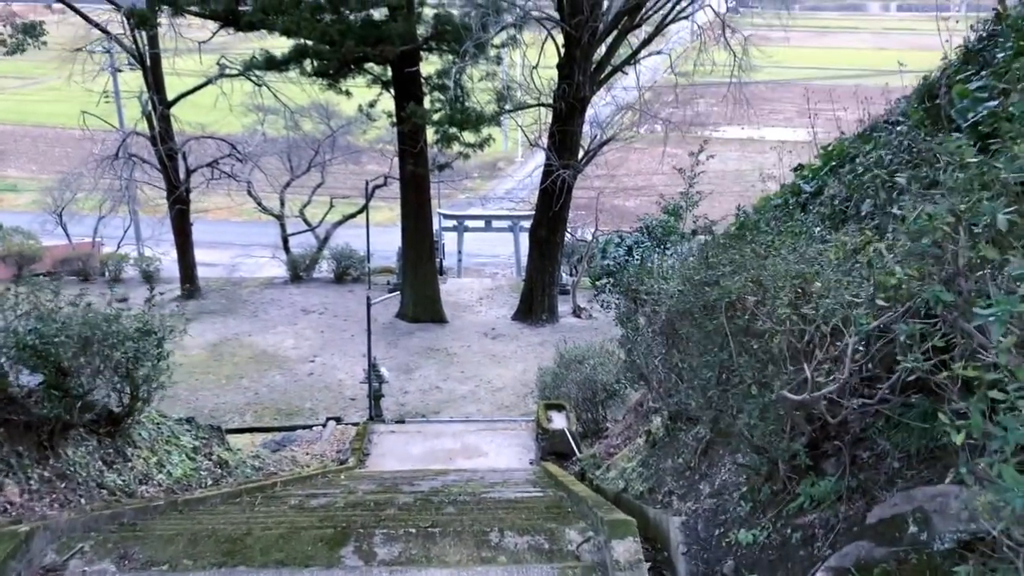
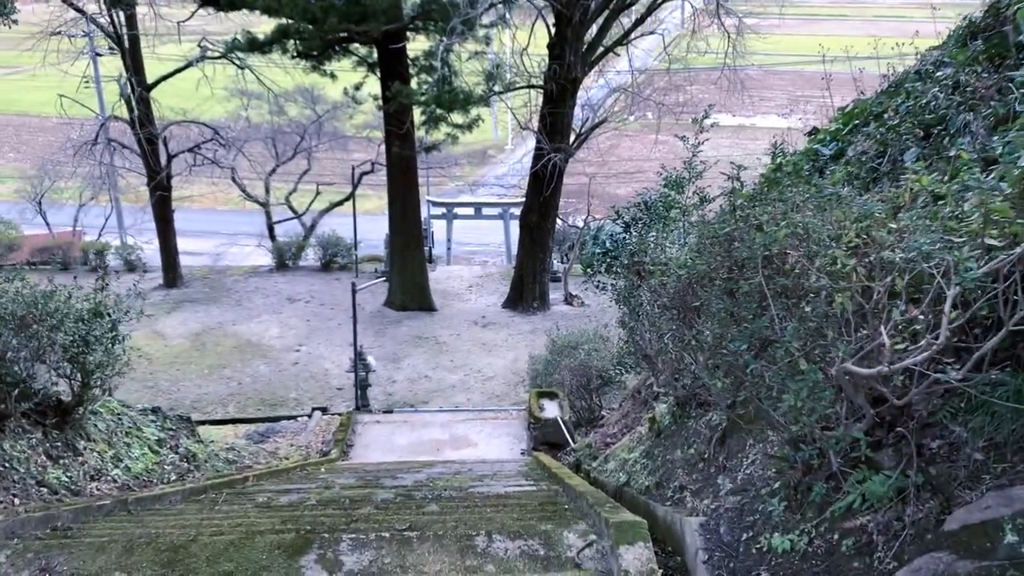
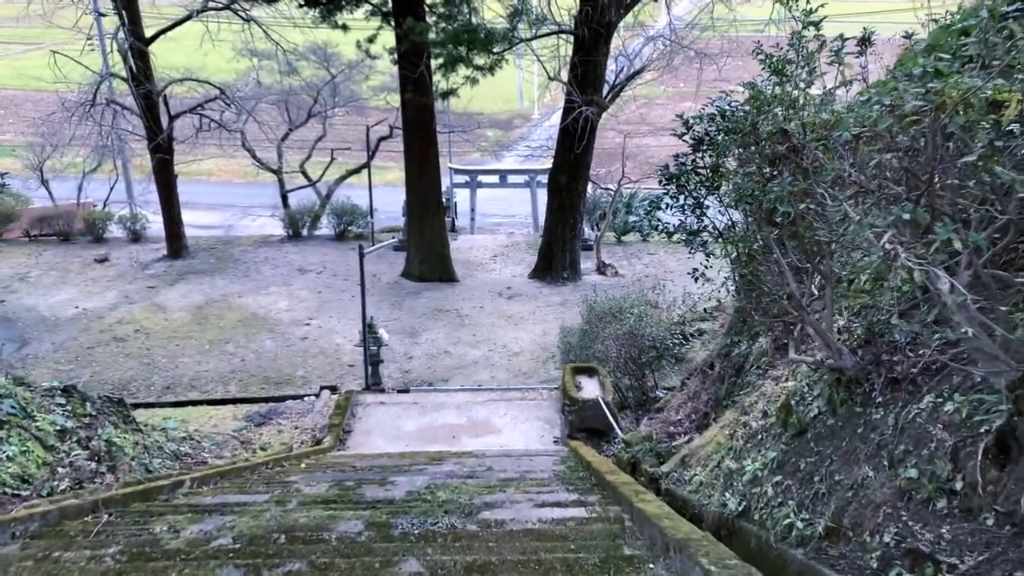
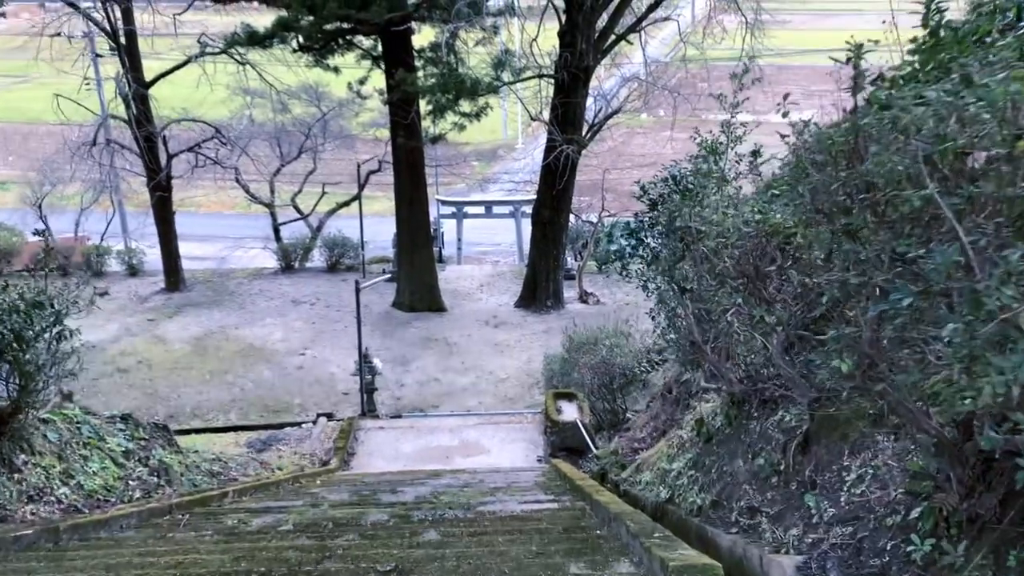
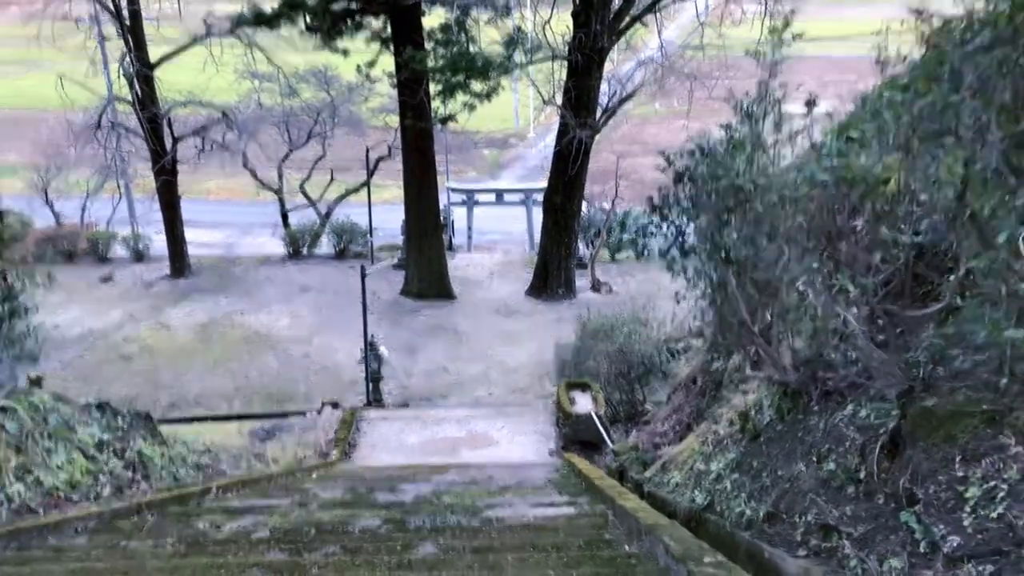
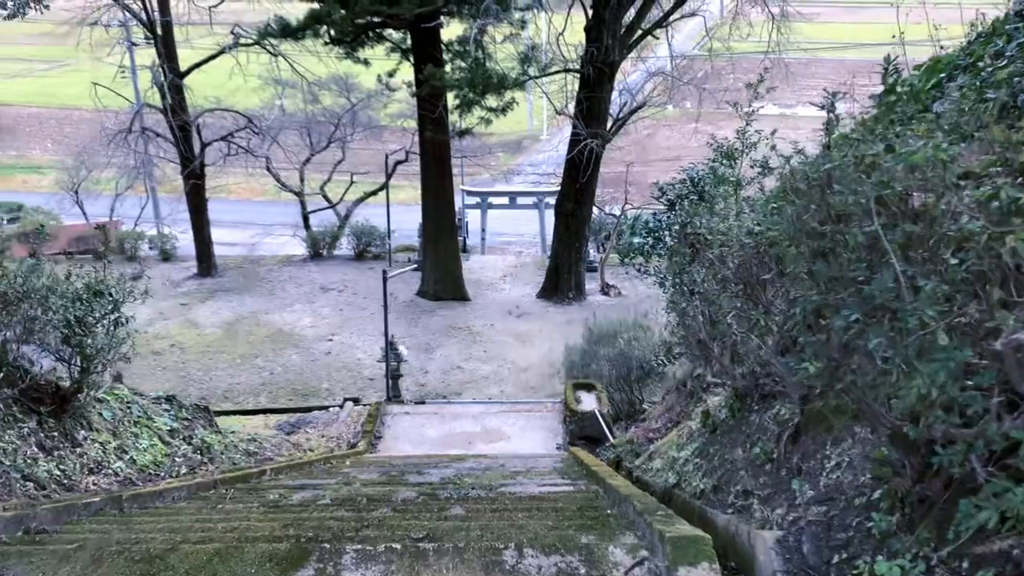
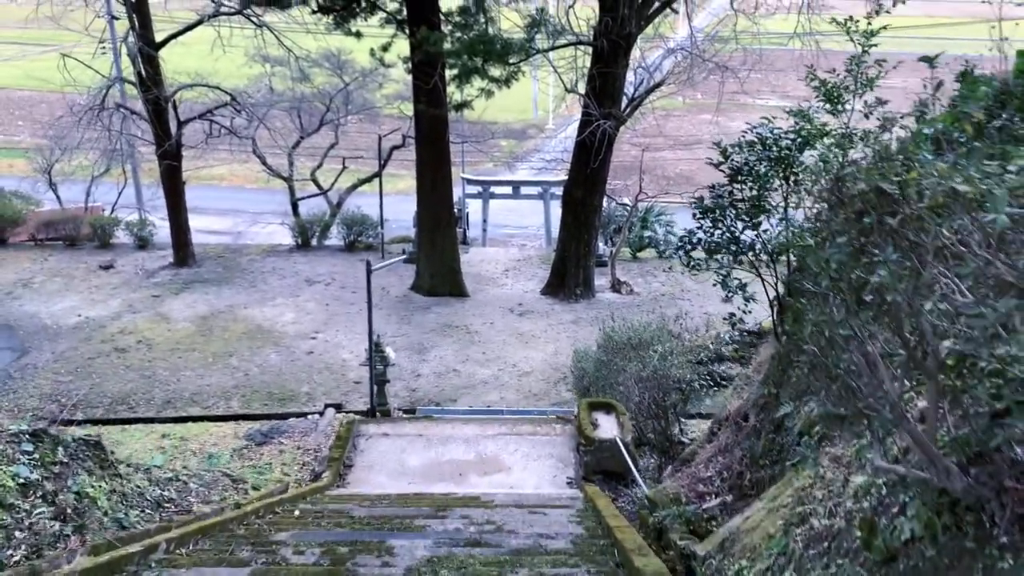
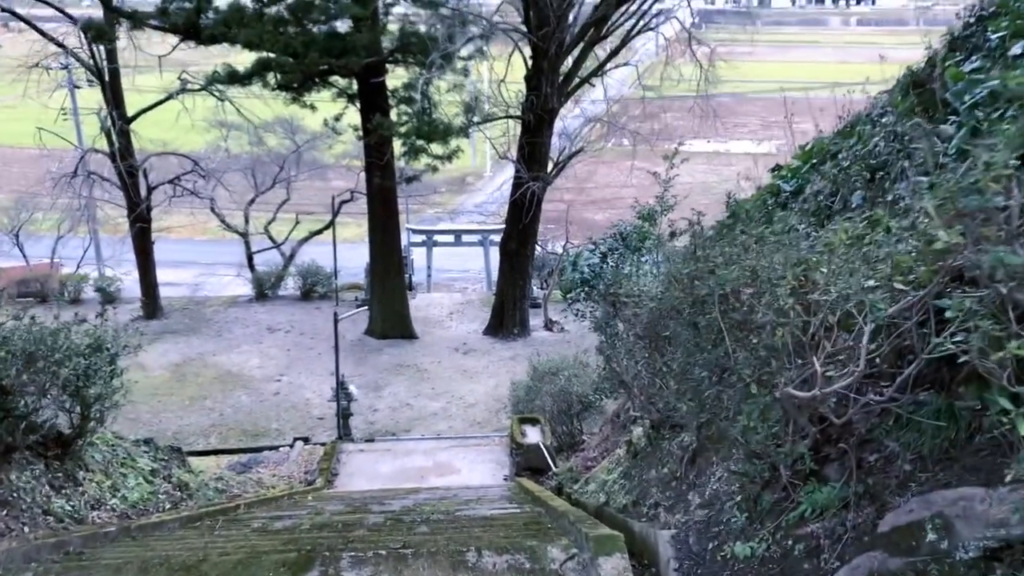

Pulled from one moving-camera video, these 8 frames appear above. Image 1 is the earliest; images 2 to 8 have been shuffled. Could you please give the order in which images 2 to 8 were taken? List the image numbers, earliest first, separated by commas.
8, 2, 6, 4, 5, 3, 7
